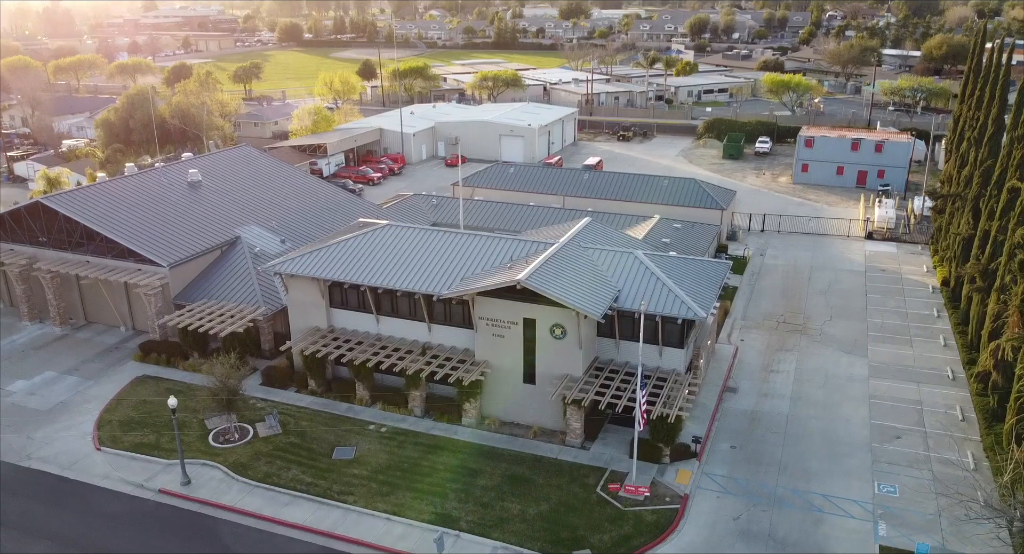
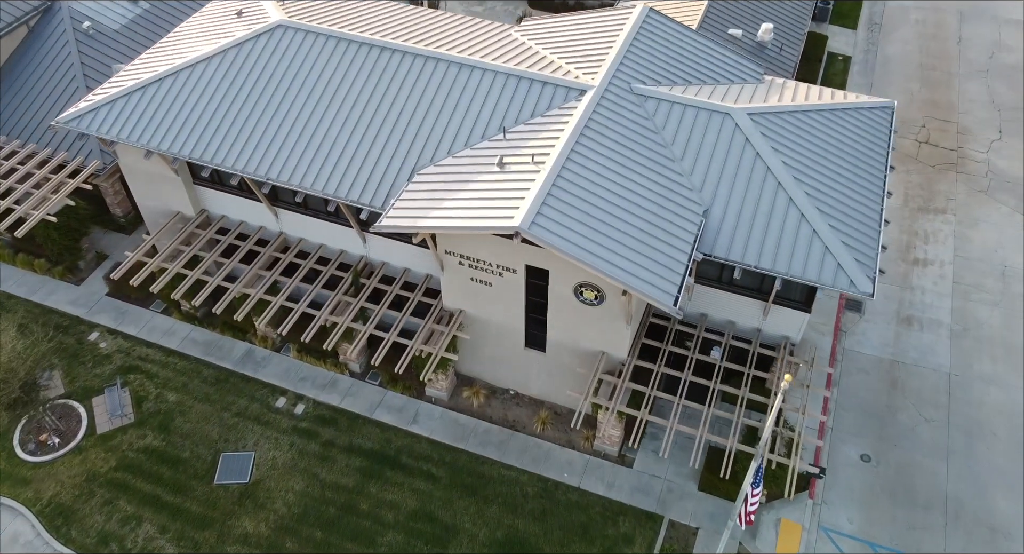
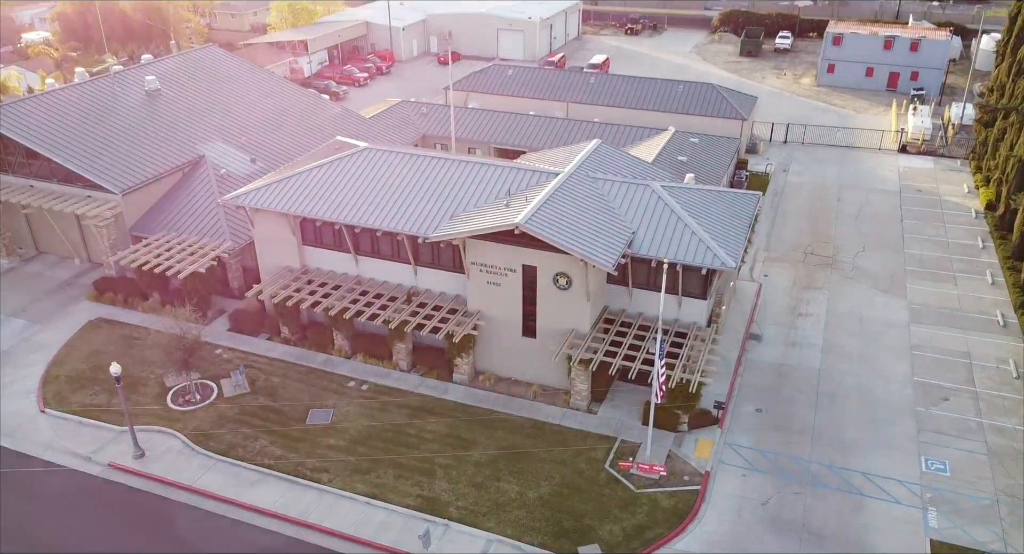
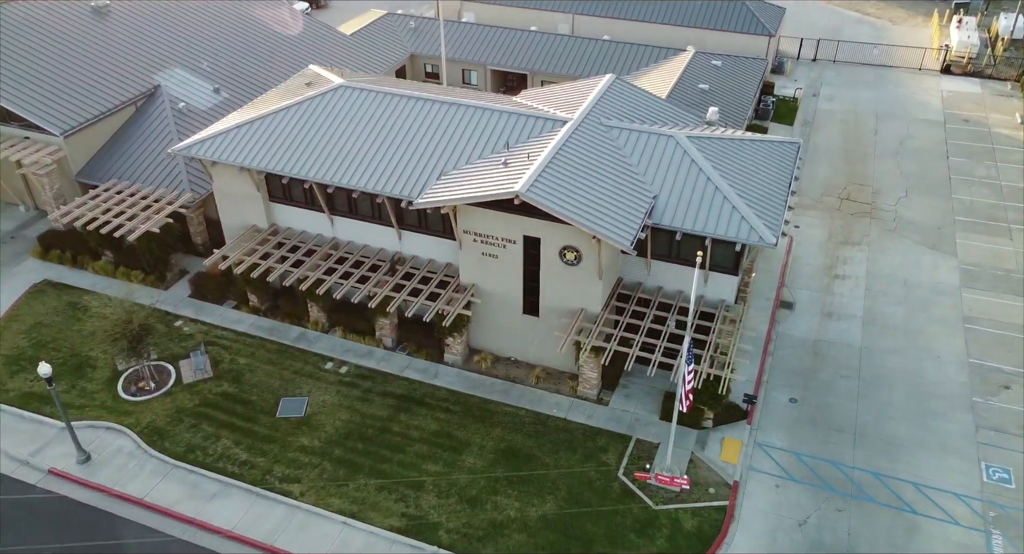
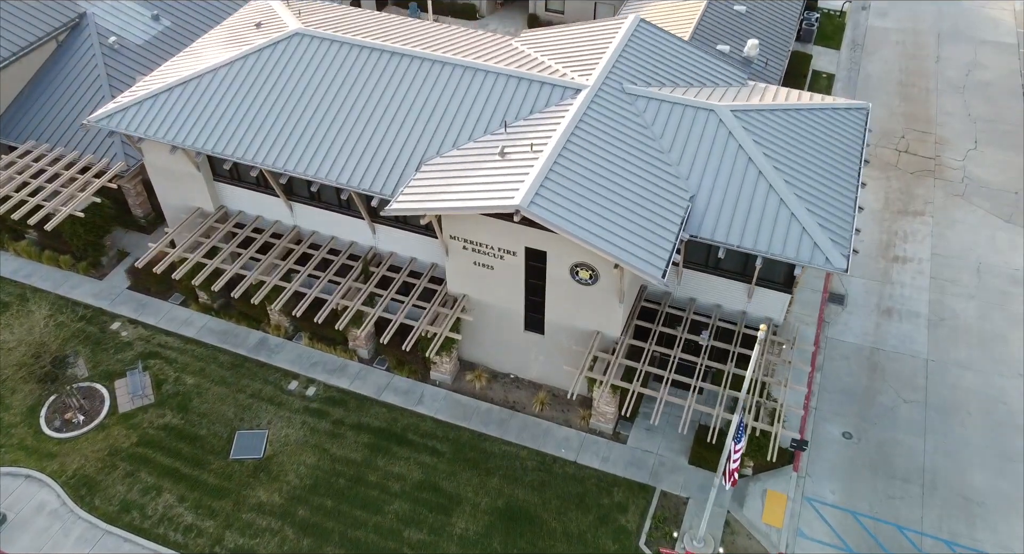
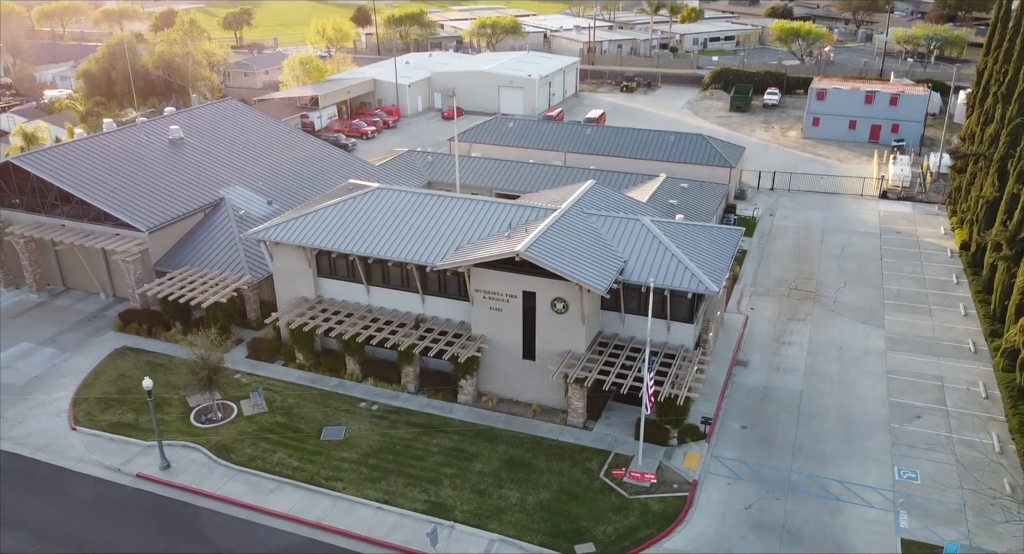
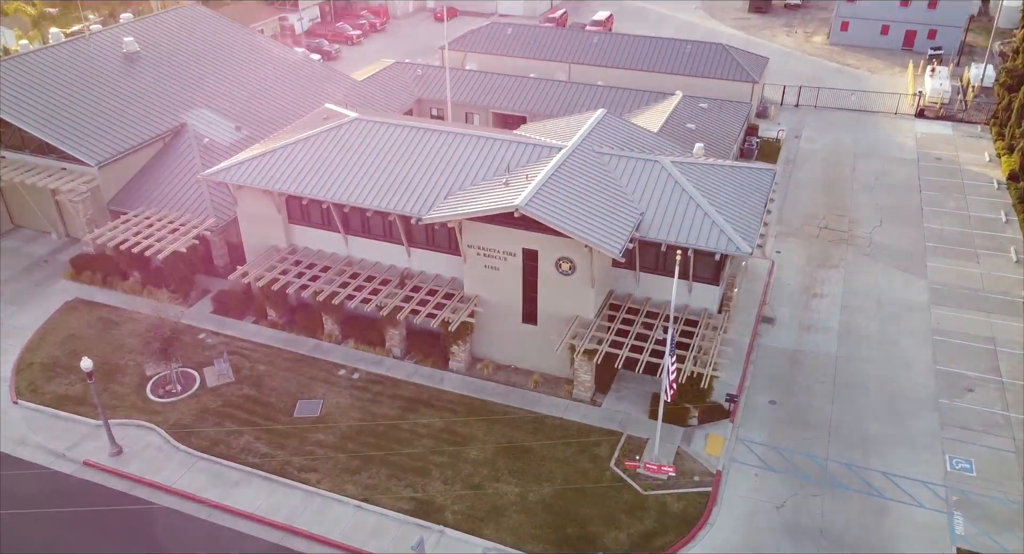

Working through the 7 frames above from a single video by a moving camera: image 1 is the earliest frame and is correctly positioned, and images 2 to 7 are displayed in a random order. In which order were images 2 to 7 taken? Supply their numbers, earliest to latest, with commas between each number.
6, 3, 7, 4, 5, 2
